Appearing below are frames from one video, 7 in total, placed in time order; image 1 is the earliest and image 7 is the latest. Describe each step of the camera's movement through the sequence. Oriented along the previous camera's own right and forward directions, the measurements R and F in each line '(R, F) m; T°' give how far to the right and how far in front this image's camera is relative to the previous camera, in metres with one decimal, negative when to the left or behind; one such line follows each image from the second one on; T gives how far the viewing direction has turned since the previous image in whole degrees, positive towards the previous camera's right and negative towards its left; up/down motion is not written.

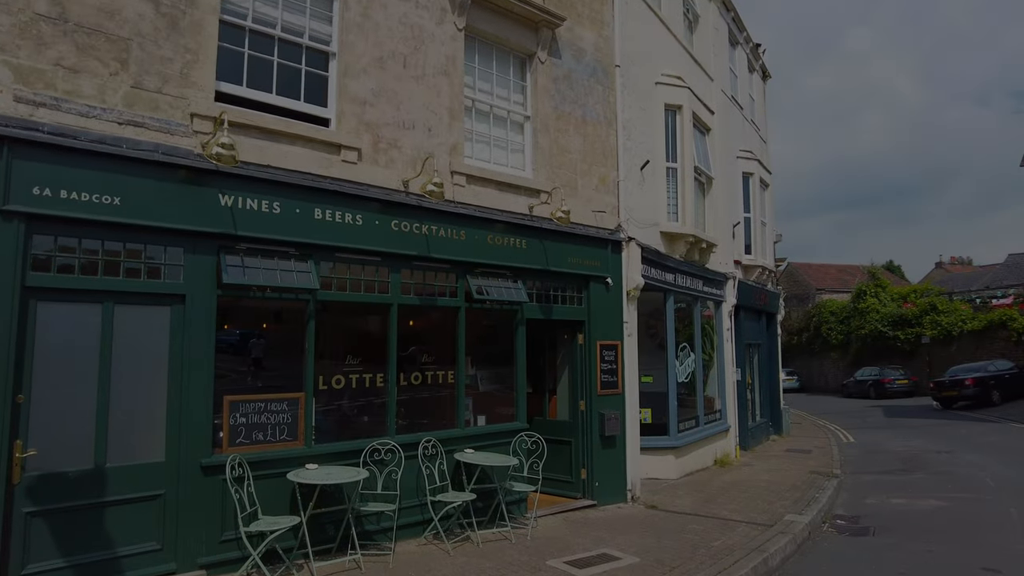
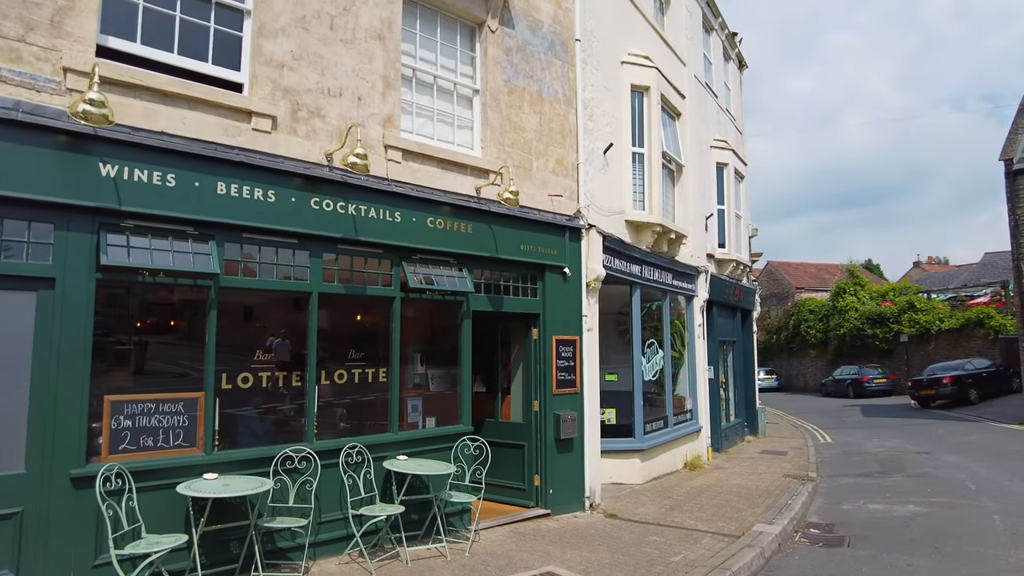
(+0.4, +0.7) m; +1°
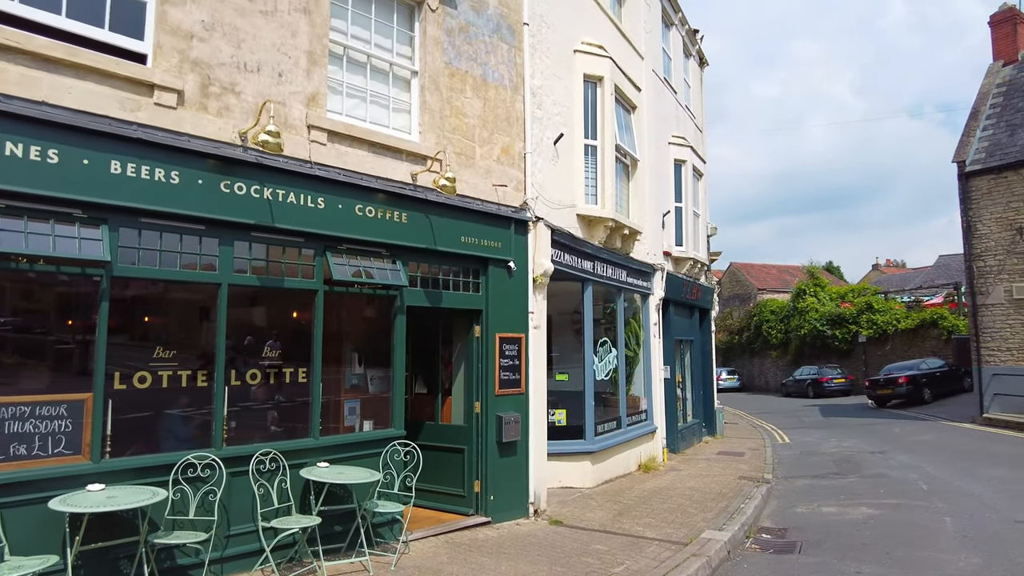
(+0.3, +0.4) m; +3°
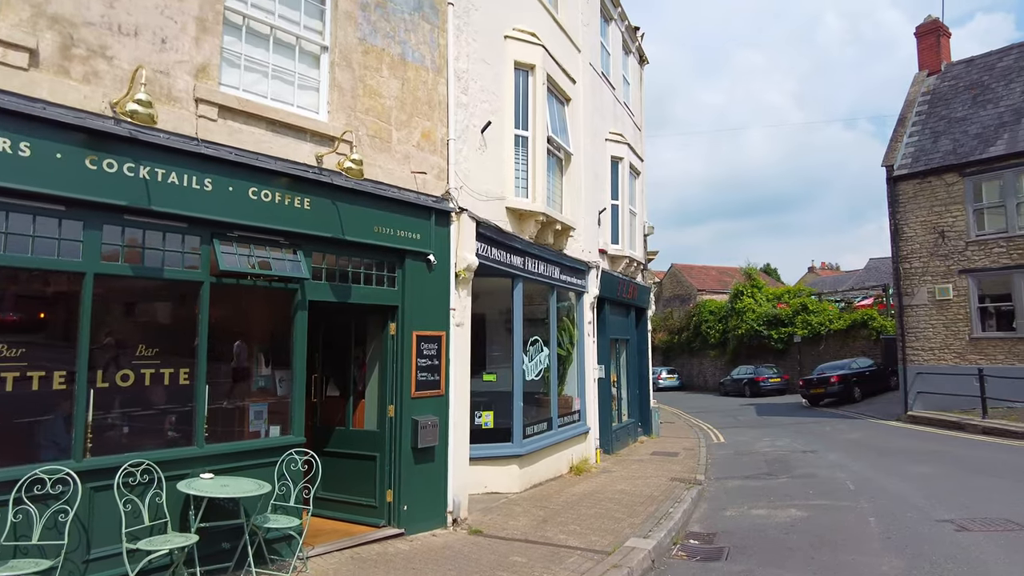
(+0.3, +0.4) m; +4°
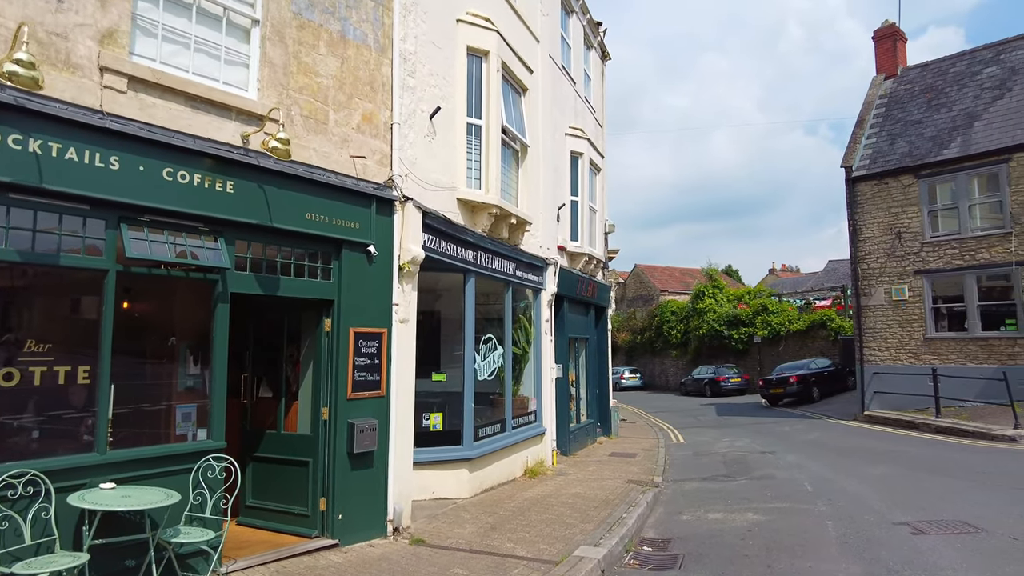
(+0.2, +0.4) m; +3°
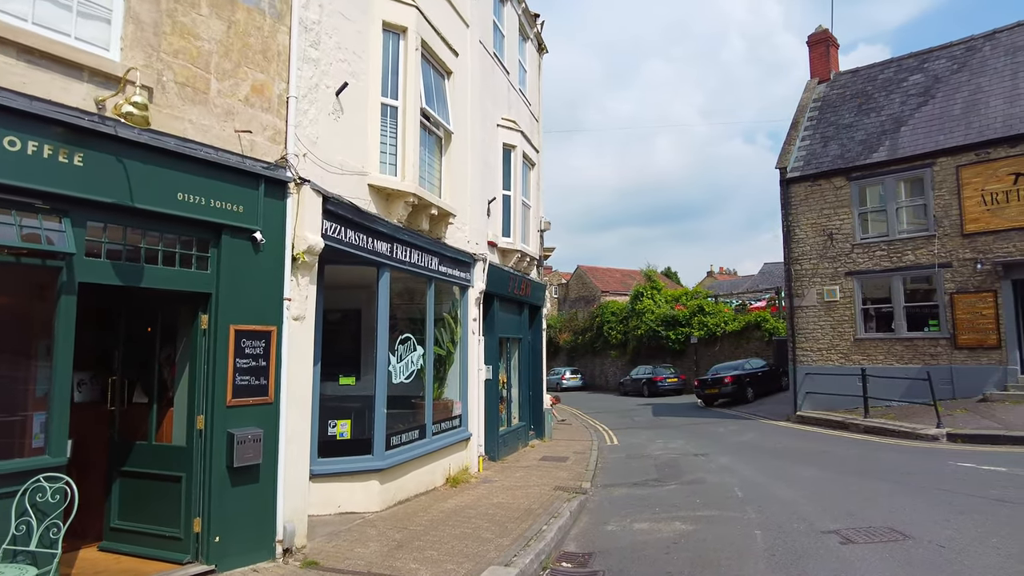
(+0.3, +0.6) m; +5°
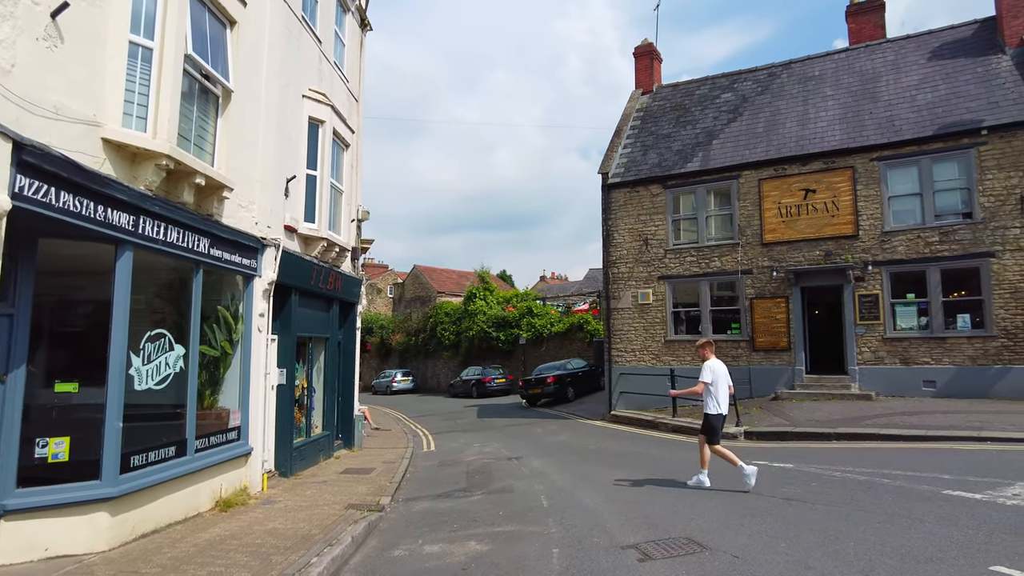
(+0.6, +0.9) m; +14°
